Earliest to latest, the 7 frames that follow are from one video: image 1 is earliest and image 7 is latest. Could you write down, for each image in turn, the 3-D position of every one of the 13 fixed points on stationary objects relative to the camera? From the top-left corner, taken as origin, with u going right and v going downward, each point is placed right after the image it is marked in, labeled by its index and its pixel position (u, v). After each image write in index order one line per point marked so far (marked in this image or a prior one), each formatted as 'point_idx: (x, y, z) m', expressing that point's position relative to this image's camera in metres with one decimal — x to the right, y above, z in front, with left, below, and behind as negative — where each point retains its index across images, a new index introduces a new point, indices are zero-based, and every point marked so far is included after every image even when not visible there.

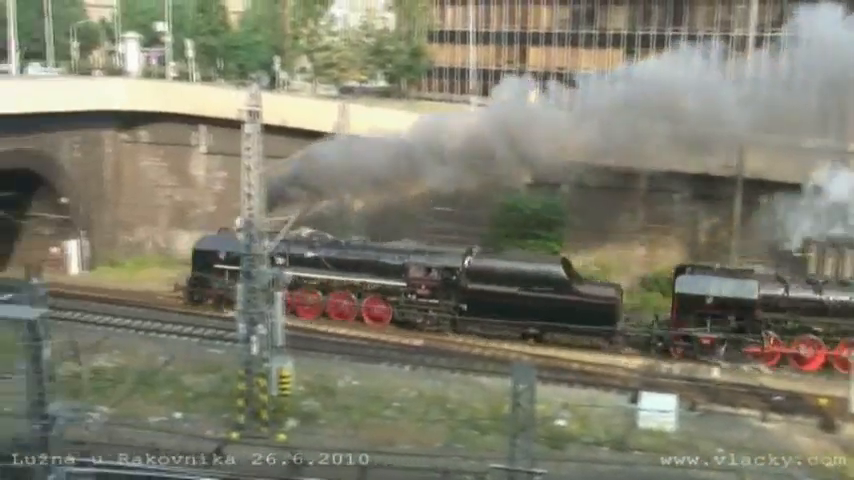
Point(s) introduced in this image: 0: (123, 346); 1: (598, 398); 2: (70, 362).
0: (-5.2, -1.8, +17.4) m
1: (+2.6, -2.4, +15.5) m
2: (-5.7, -2.0, +16.5) m
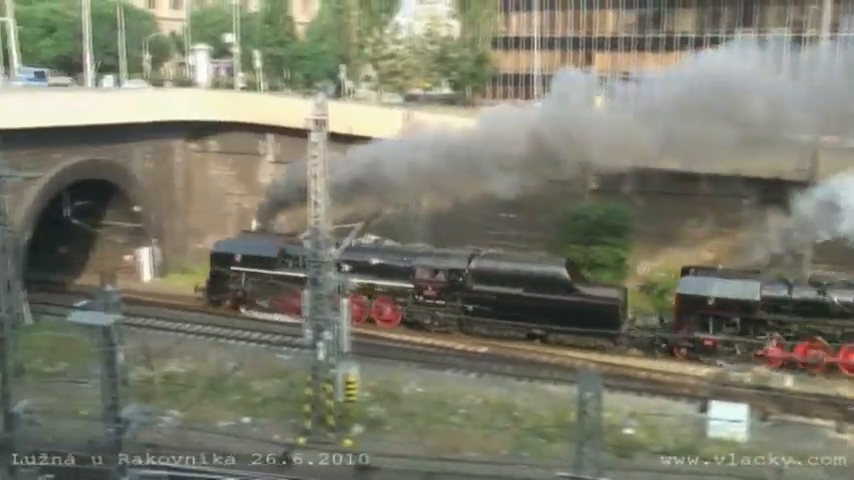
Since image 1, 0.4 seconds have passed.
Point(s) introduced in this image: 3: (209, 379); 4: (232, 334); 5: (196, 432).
0: (-4.0, -1.9, +17.7) m
1: (+3.6, -2.5, +15.4) m
2: (-4.7, -2.1, +16.8) m
3: (-3.5, -2.2, +16.4) m
4: (-3.5, -1.7, +18.6) m
5: (-3.3, -2.7, +14.6) m
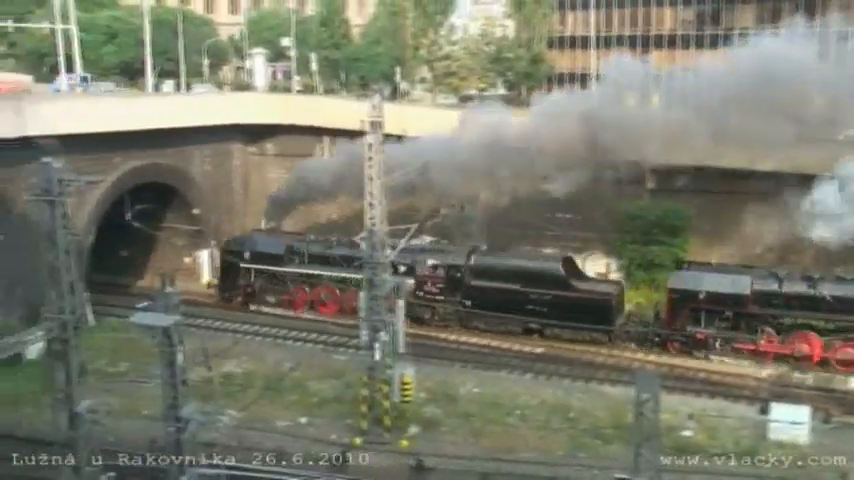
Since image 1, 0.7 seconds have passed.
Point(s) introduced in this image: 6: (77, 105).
0: (-3.1, -2.0, +17.9) m
1: (+4.4, -2.5, +15.1) m
2: (-3.7, -2.1, +17.1) m
3: (-2.6, -2.3, +16.6) m
4: (-2.5, -1.7, +18.8) m
5: (-2.5, -2.8, +14.7) m
6: (-6.1, +2.5, +18.2) m
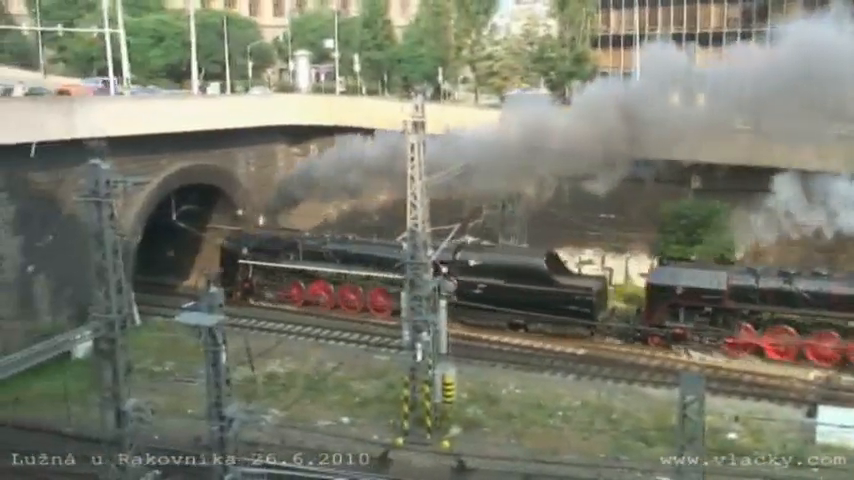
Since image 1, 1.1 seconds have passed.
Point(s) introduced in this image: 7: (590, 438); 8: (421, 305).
0: (-2.3, -2.0, +18.0) m
1: (+5.0, -2.5, +15.0) m
2: (-3.0, -2.1, +17.2) m
3: (-1.9, -2.3, +16.7) m
4: (-1.8, -1.8, +18.9) m
5: (-1.9, -2.8, +14.8) m
6: (-5.4, +2.4, +18.4) m
7: (+2.3, -2.8, +14.5) m
8: (-0.1, -0.9, +14.1) m
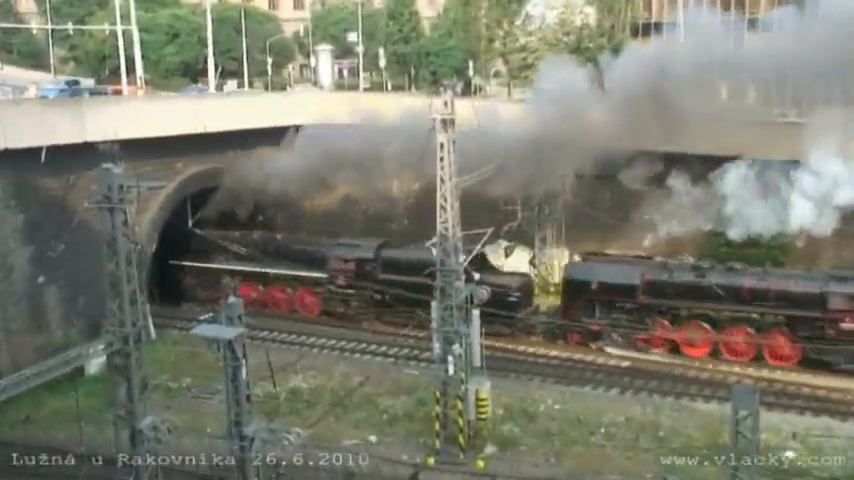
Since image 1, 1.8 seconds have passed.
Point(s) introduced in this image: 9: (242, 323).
0: (-1.8, -2.1, +17.1) m
1: (+5.5, -2.5, +13.8) m
2: (-2.5, -2.3, +16.3) m
3: (-1.4, -2.4, +15.7) m
4: (-1.2, -1.9, +17.9) m
5: (-1.4, -2.8, +13.8) m
6: (-4.9, +2.3, +17.6) m
7: (+2.8, -2.8, +13.4) m
8: (+0.3, -1.0, +13.1) m
9: (-1.9, -0.8, +10.5) m
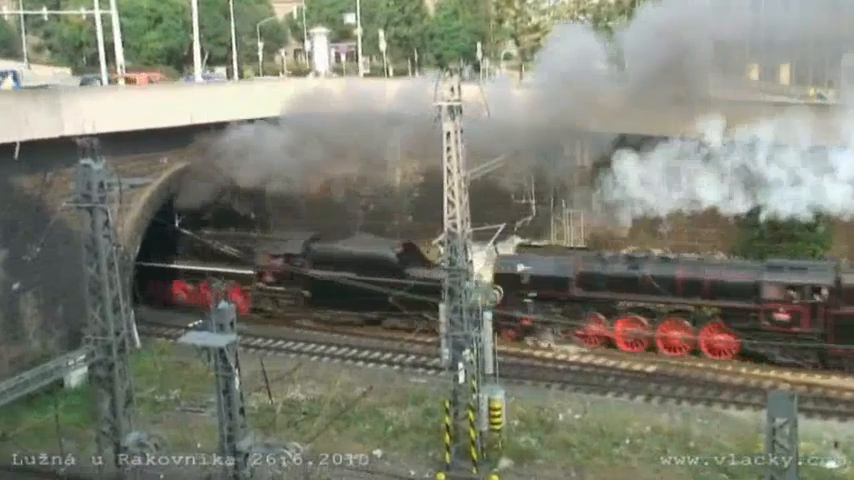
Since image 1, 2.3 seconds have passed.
0: (-1.7, -2.1, +15.9) m
1: (+5.6, -2.4, +12.7) m
2: (-2.4, -2.3, +15.1) m
3: (-1.3, -2.4, +14.6) m
4: (-1.1, -1.9, +16.7) m
5: (-1.3, -2.8, +12.7) m
6: (-4.8, +2.2, +16.5) m
7: (+2.9, -2.8, +12.3) m
8: (+0.4, -0.9, +12.0) m
9: (-1.8, -0.8, +9.4) m
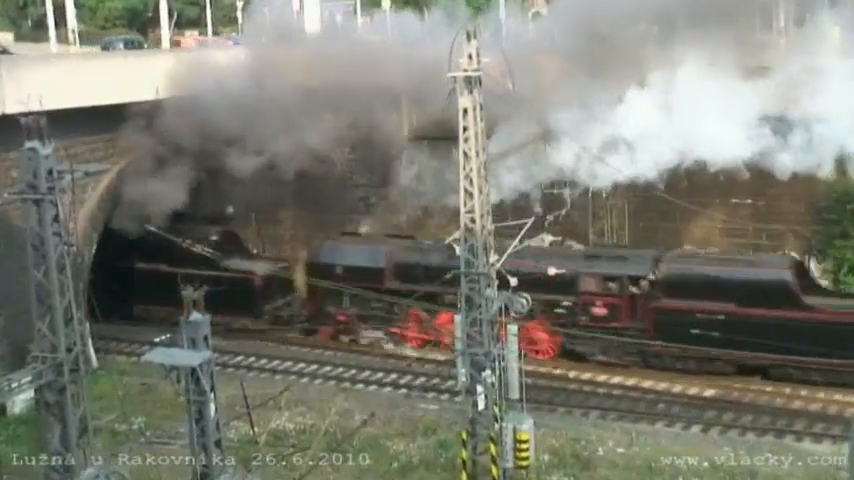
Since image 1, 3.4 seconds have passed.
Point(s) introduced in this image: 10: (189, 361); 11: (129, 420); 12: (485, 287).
0: (-1.6, -2.1, +13.6) m
1: (+5.8, -2.4, +10.4) m
2: (-2.3, -2.3, +12.8) m
3: (-1.2, -2.4, +12.3) m
4: (-1.0, -1.9, +14.4) m
5: (-1.2, -2.8, +10.4) m
6: (-4.7, +2.2, +14.2) m
7: (+3.0, -2.7, +10.0) m
8: (+0.5, -0.9, +9.7) m
9: (-1.6, -0.8, +7.1) m
10: (-1.7, -0.8, +7.0) m
11: (-3.7, -2.2, +12.8) m
12: (+0.6, -0.4, +9.9) m
